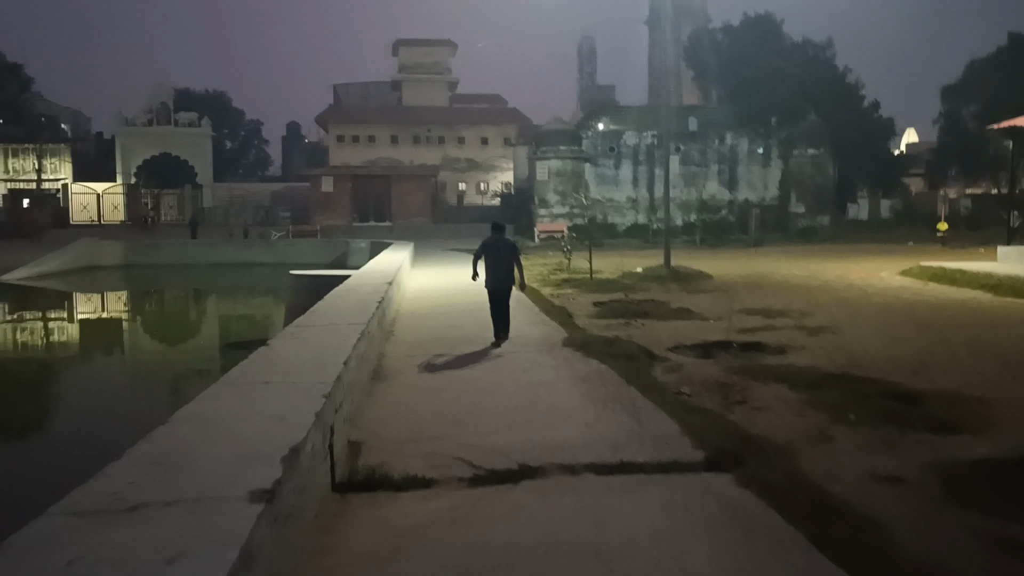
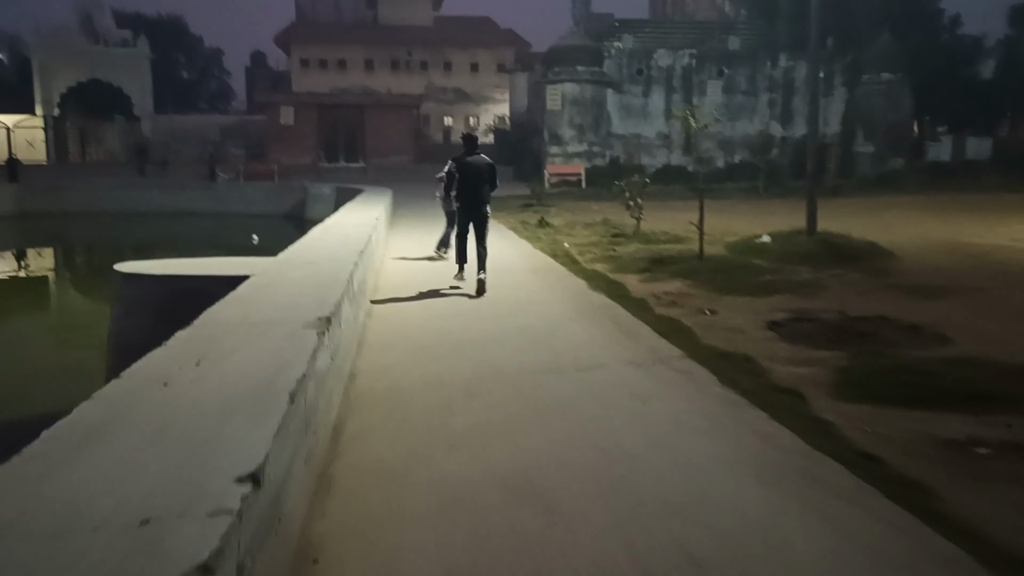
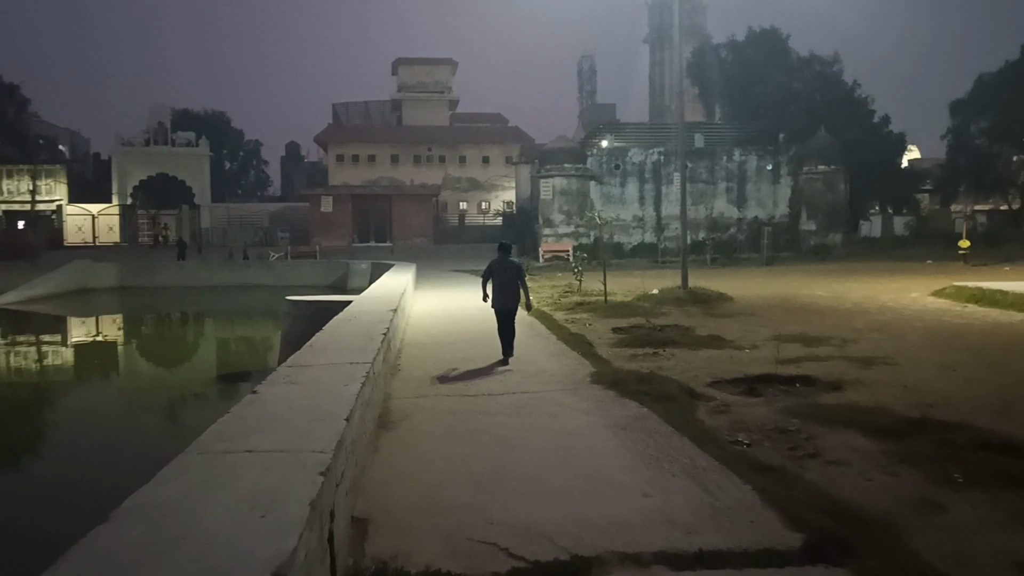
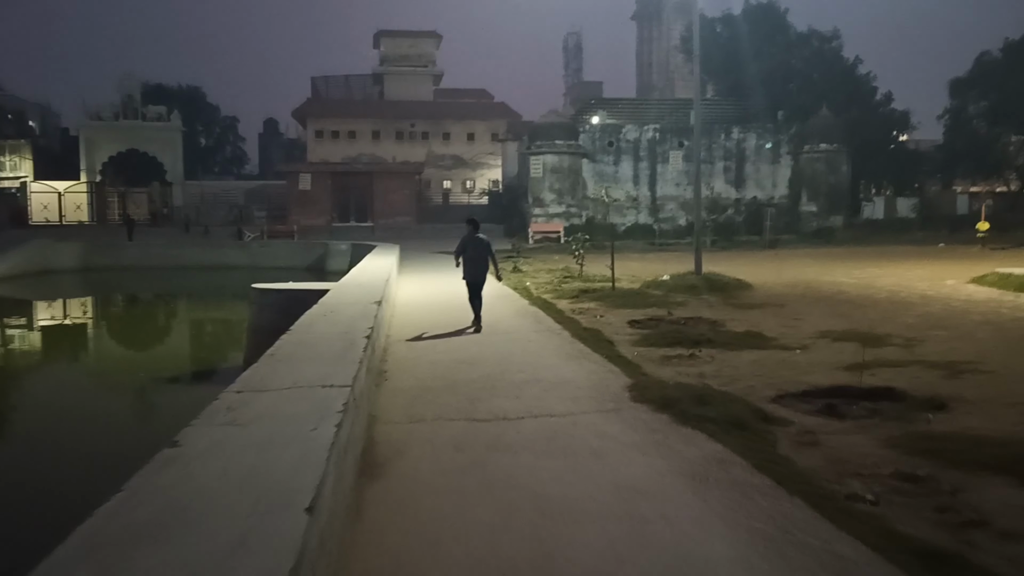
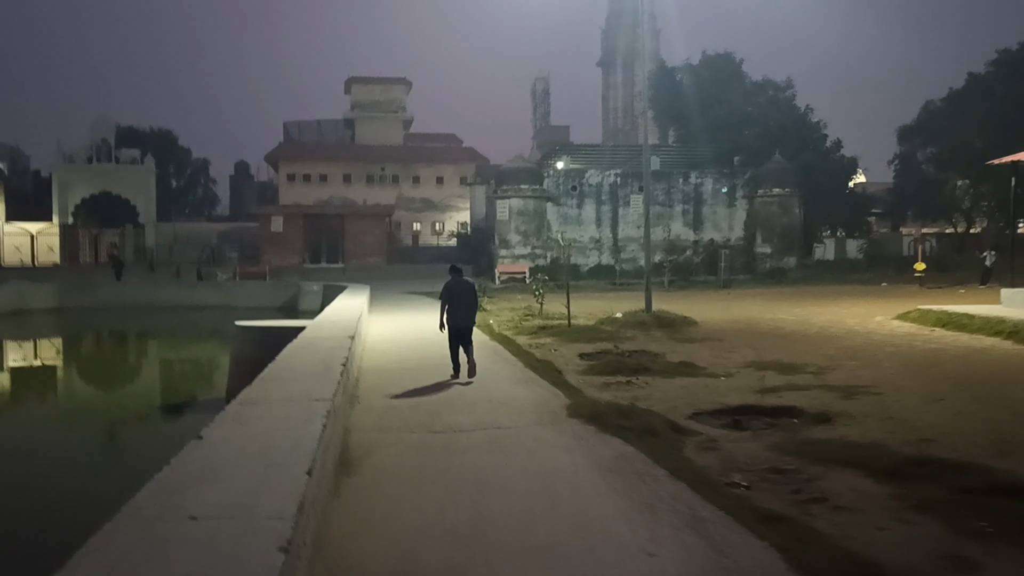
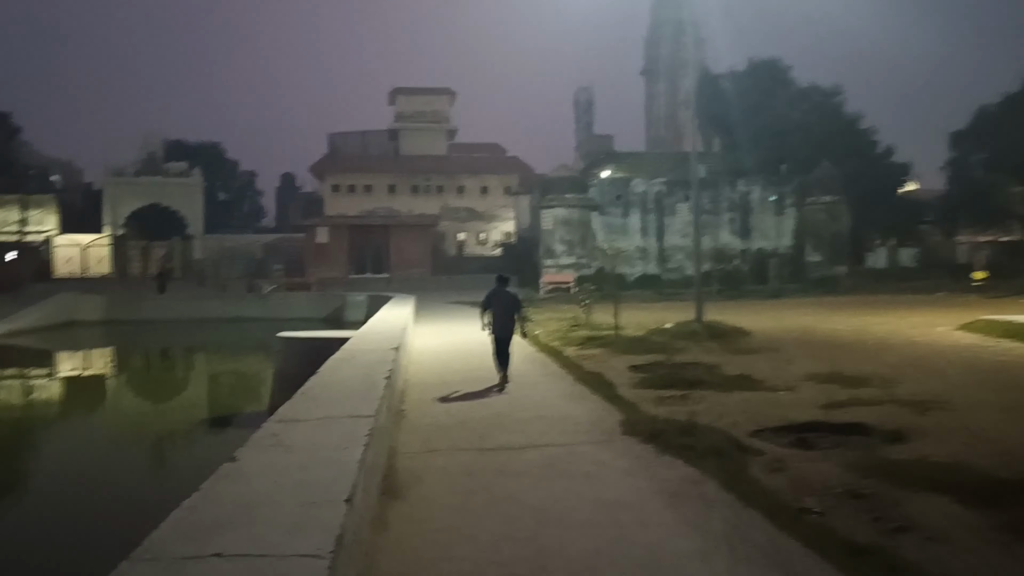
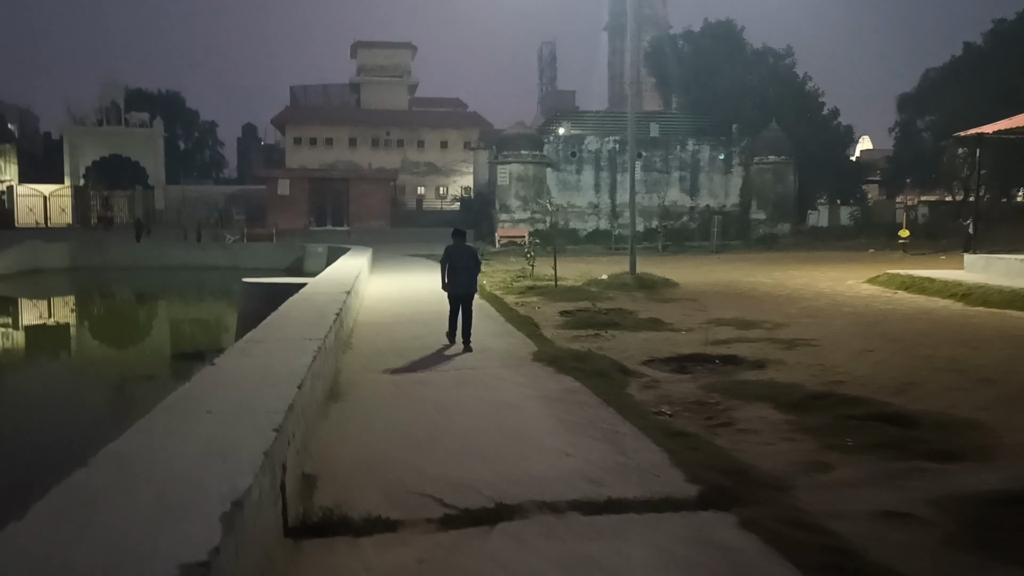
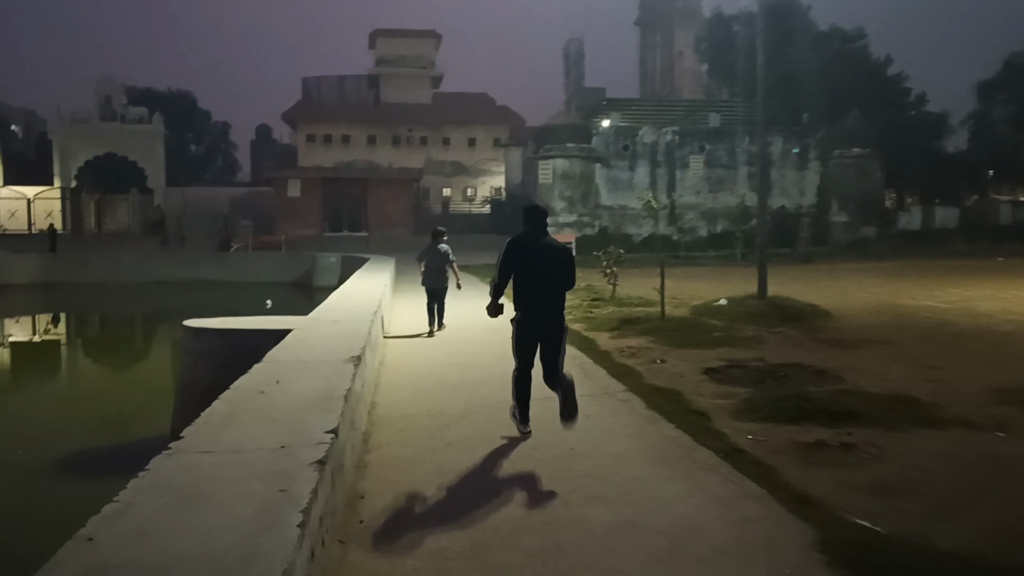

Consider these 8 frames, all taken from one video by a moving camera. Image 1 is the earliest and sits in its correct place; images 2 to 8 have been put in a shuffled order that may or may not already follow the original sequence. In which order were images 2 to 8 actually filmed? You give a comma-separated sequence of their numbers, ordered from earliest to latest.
7, 3, 5, 6, 4, 8, 2
